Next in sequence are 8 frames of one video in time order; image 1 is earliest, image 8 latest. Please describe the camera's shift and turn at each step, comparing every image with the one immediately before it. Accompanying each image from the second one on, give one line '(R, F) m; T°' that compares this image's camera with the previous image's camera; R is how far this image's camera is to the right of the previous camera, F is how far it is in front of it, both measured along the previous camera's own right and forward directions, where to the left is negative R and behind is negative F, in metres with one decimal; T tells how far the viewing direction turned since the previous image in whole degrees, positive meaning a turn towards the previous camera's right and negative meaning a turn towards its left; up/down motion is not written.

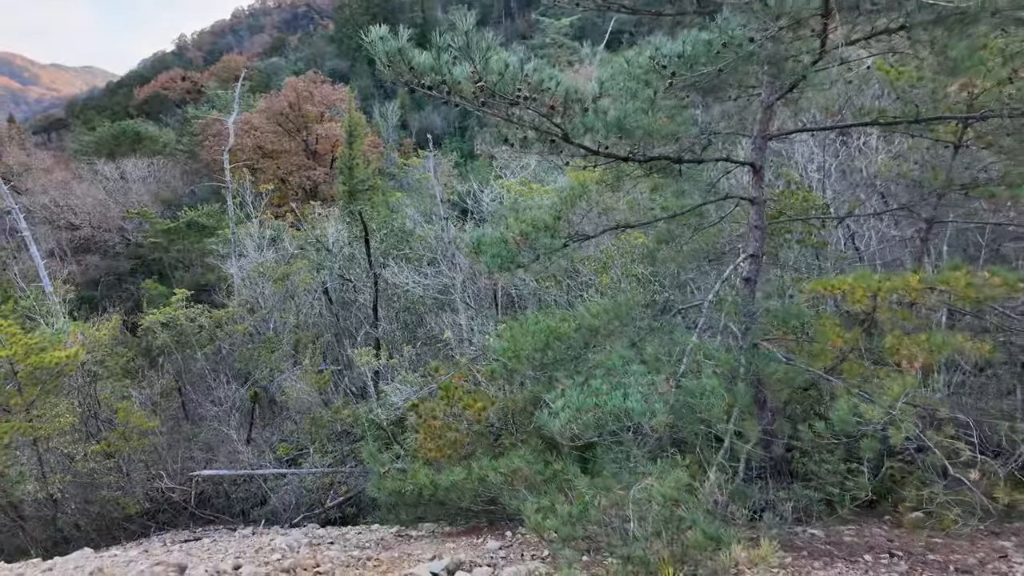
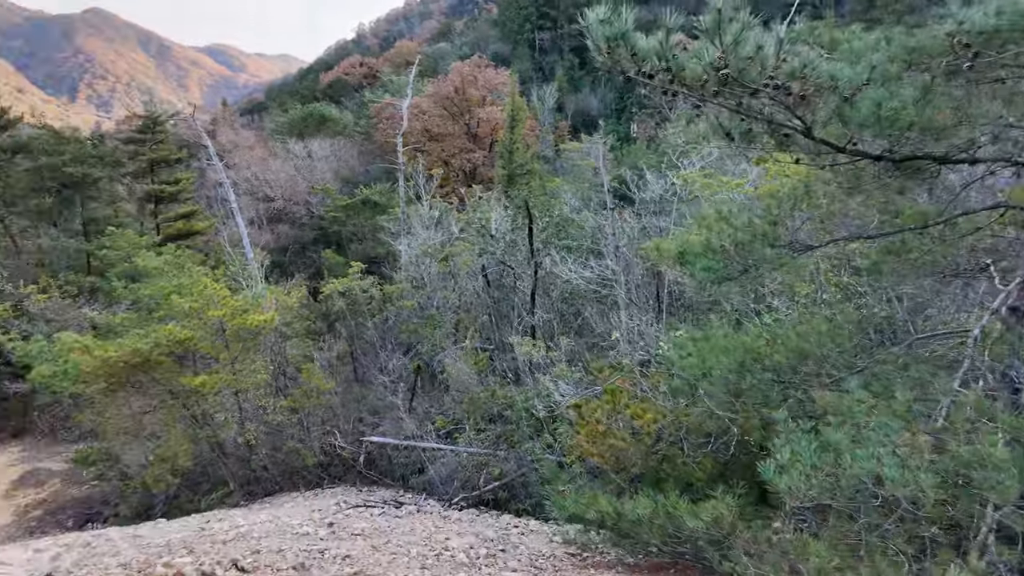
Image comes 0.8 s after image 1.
(-0.4, +0.3) m; -14°
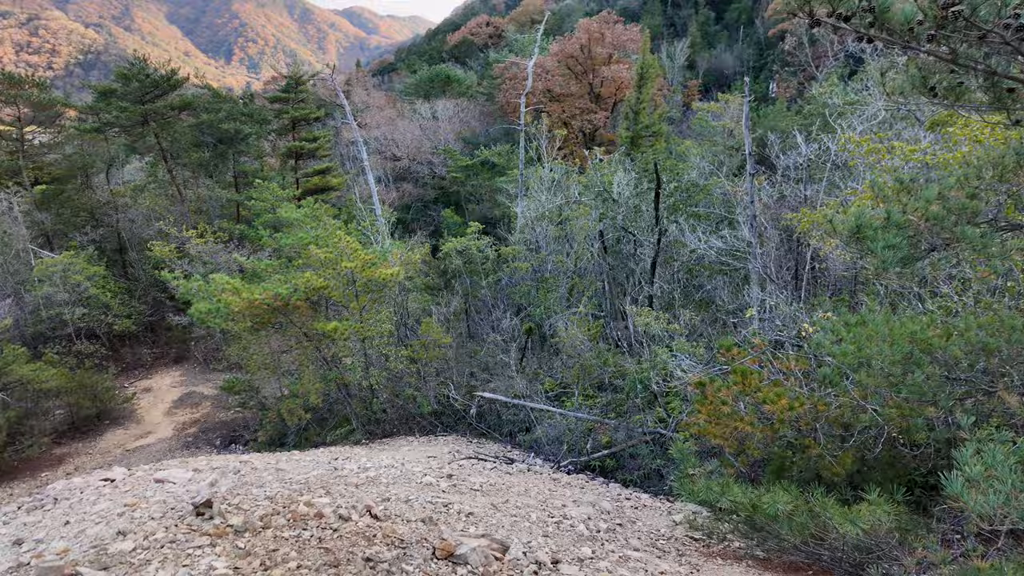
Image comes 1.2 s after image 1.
(-0.2, +0.2) m; -10°
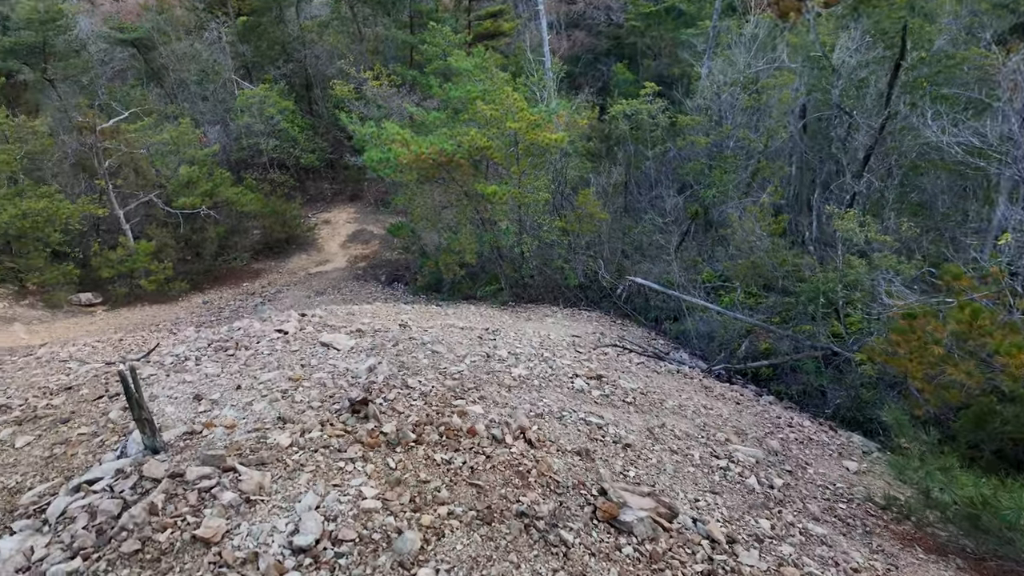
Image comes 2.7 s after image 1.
(-0.2, +0.5) m; -14°
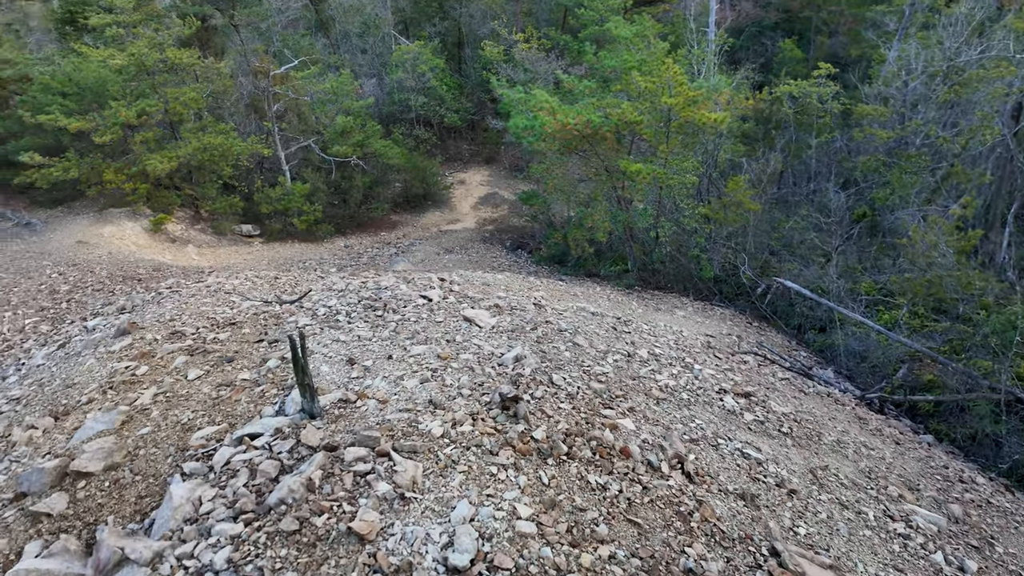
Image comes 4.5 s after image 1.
(-0.3, +0.2) m; -11°
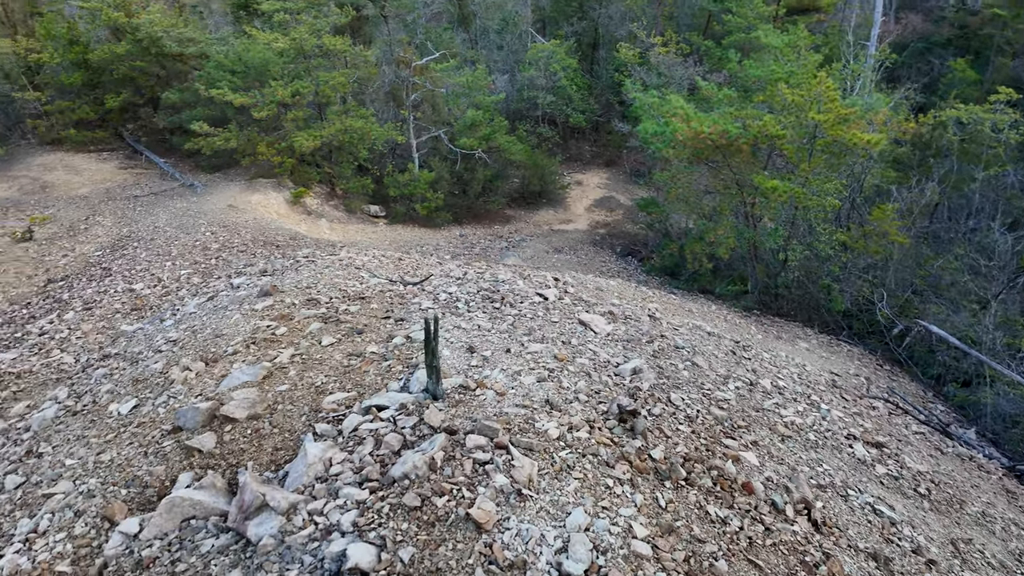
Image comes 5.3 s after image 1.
(-0.1, 0.0) m; -10°
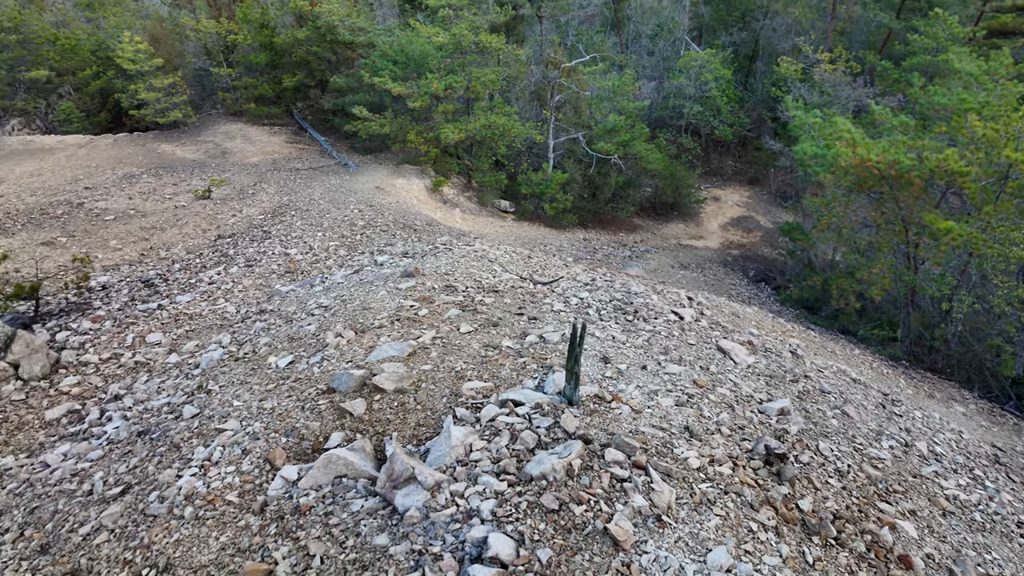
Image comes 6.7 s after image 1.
(-0.2, 0.0) m; -11°
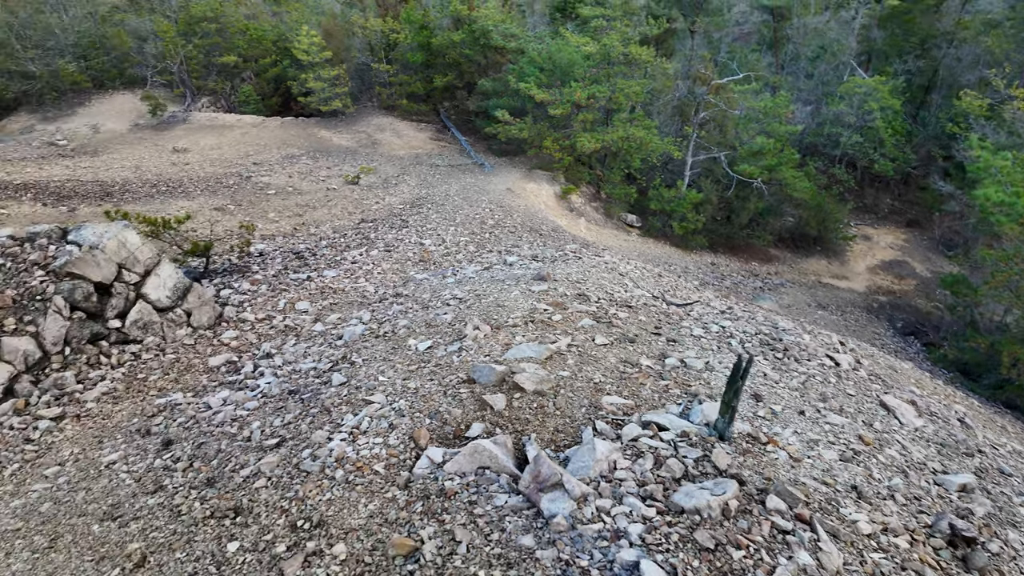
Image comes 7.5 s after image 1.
(-0.2, 0.0) m; -11°
